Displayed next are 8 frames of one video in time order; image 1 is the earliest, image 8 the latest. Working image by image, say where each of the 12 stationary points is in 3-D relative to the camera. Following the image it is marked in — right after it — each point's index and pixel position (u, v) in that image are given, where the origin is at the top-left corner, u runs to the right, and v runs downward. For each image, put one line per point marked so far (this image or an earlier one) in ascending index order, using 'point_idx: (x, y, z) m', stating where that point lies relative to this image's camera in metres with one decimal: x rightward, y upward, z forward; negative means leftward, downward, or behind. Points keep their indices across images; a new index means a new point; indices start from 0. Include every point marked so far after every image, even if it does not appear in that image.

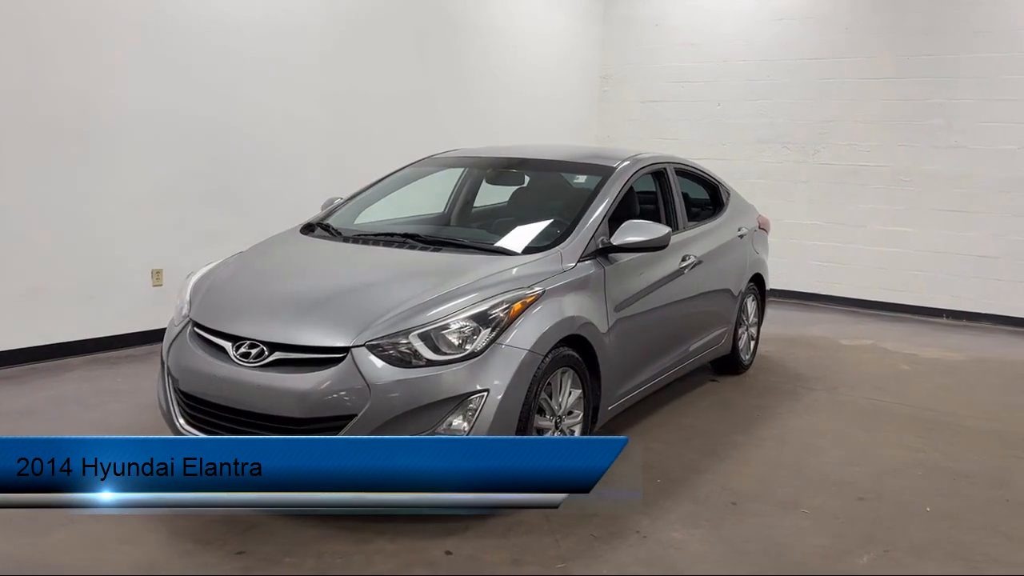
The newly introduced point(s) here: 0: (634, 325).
0: (+0.5, -0.2, +3.8) m
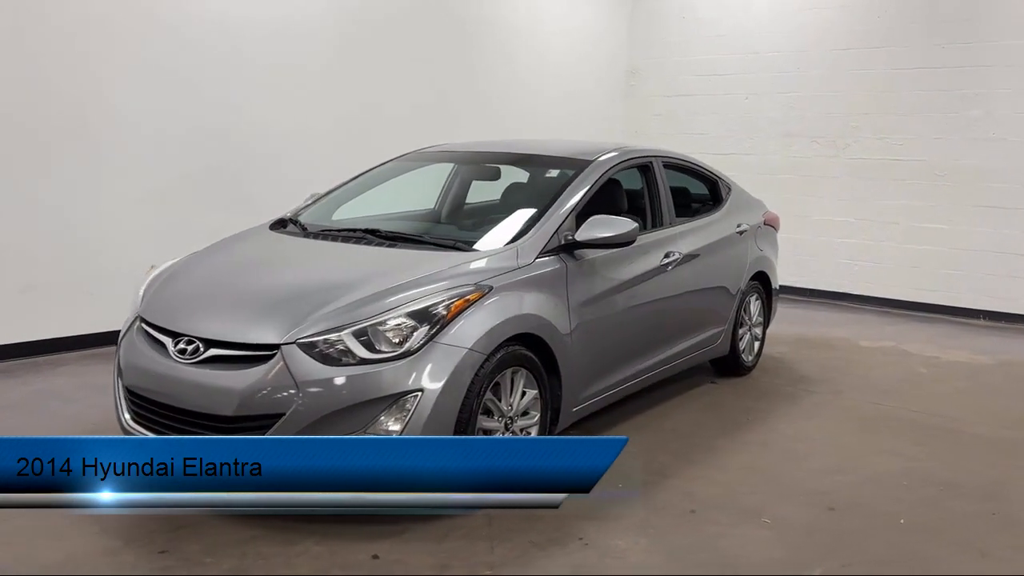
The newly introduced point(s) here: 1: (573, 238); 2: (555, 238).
0: (+0.4, -0.1, +3.6) m
1: (+0.2, +0.2, +3.4) m
2: (+0.2, +0.2, +3.4) m
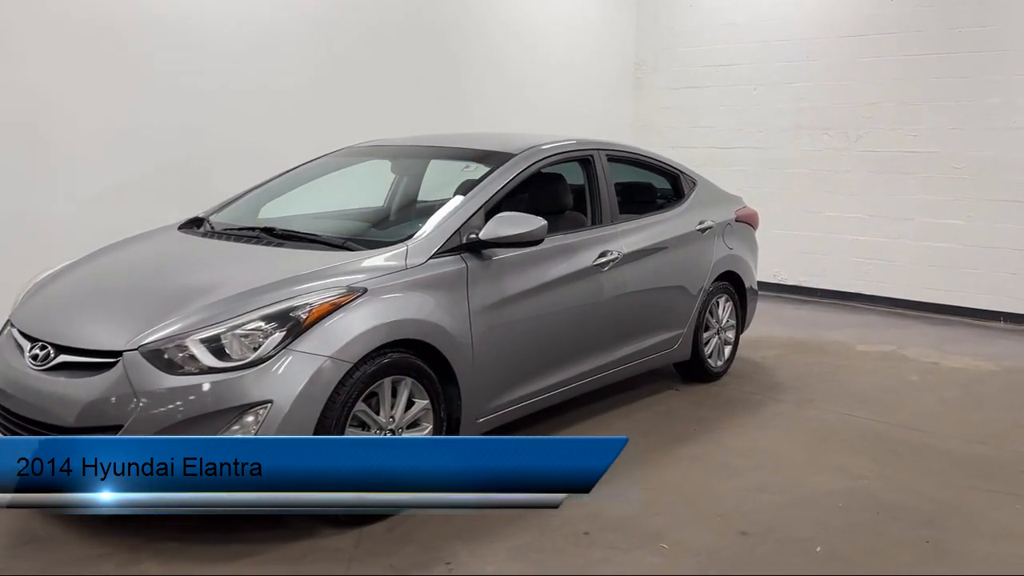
0: (0.0, -0.2, +3.4) m
1: (-0.1, +0.2, +3.2) m
2: (-0.2, +0.2, +3.2) m
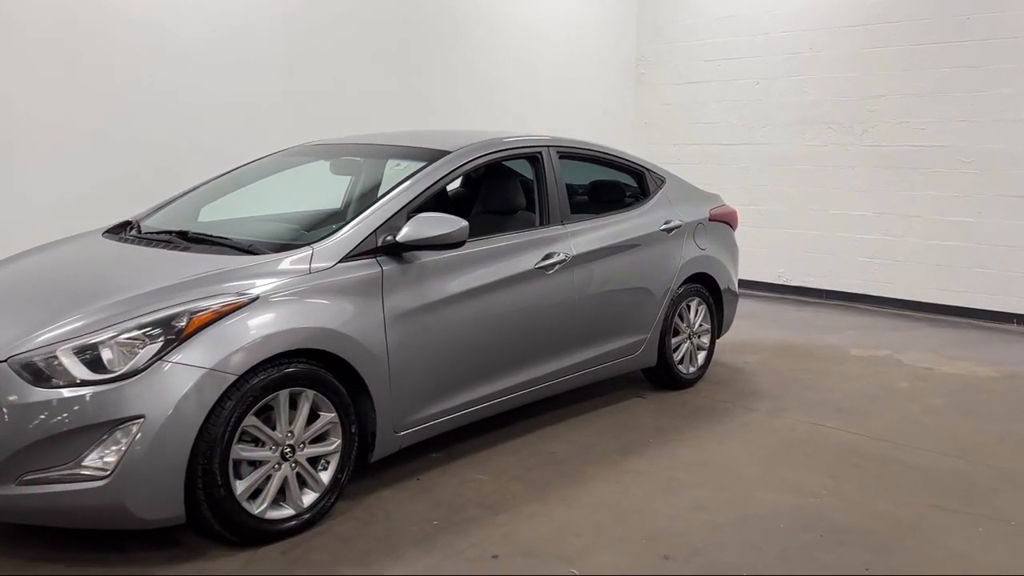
0: (-0.2, -0.2, +3.2) m
1: (-0.4, +0.2, +3.0) m
2: (-0.5, +0.2, +3.0) m
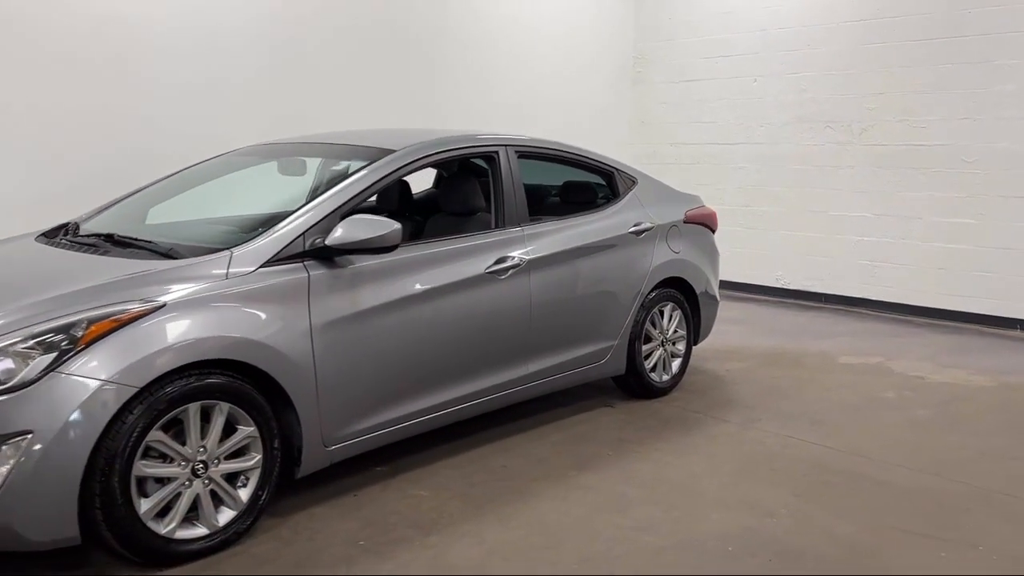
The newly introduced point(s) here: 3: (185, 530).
0: (-0.4, -0.2, +3.1) m
1: (-0.6, +0.2, +2.9) m
2: (-0.7, +0.2, +2.9) m
3: (-1.0, -0.7, +2.6) m
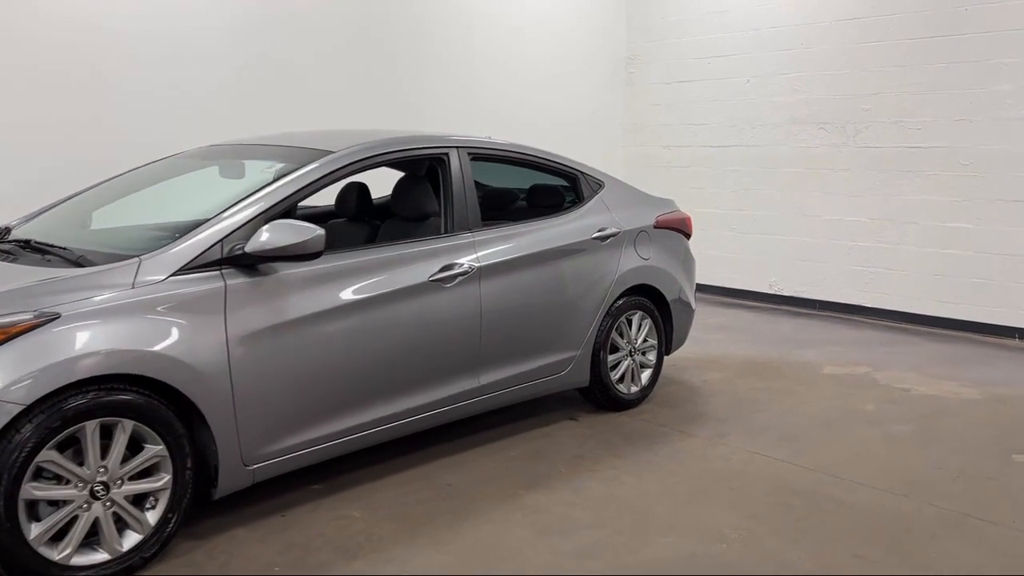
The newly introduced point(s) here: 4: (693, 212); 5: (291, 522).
0: (-0.6, -0.2, +2.9) m
1: (-0.8, +0.1, +2.7) m
2: (-0.9, +0.1, +2.7) m
3: (-1.2, -0.7, +2.4) m
4: (+1.7, +0.7, +8.4) m
5: (-0.7, -0.8, +2.9) m
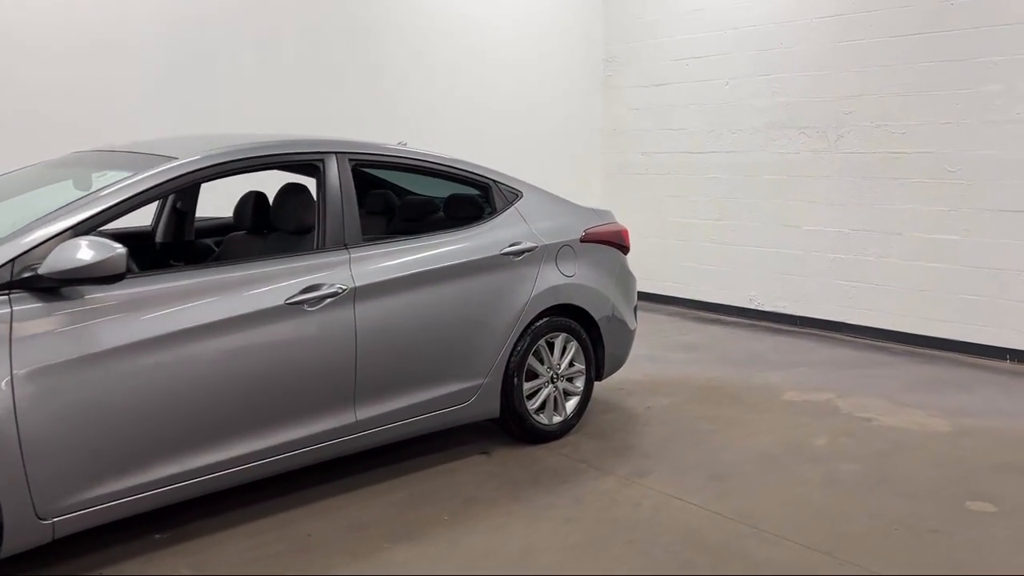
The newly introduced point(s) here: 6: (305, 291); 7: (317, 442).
0: (-1.1, -0.3, +2.5) m
1: (-1.3, 0.0, +2.4) m
2: (-1.3, +0.1, +2.4) m
3: (-1.6, -0.8, +2.0) m
4: (+1.4, +0.6, +7.9) m
5: (-1.2, -0.8, +2.5) m
6: (-0.7, 0.0, +2.9) m
7: (-0.7, -0.5, +3.0) m
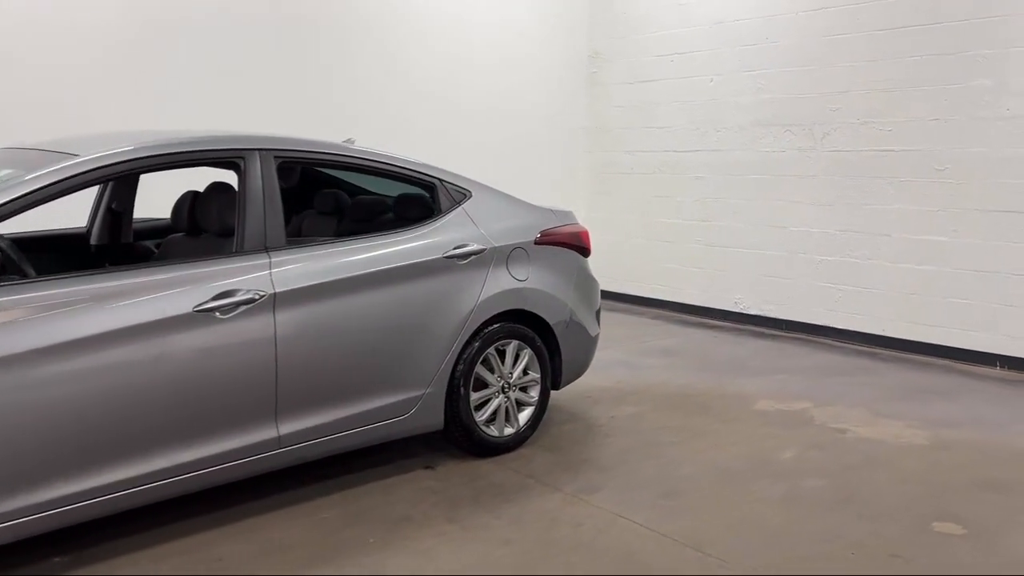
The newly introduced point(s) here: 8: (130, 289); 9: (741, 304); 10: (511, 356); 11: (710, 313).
0: (-1.3, -0.3, +2.3) m
1: (-1.5, 0.0, +2.2) m
2: (-1.6, 0.0, +2.2) m
3: (-1.9, -0.8, +1.9) m
4: (+1.3, +0.6, +7.7) m
5: (-1.4, -0.9, +2.3) m
6: (-0.9, 0.0, +2.7) m
7: (-0.9, -0.6, +2.8) m
8: (-1.1, 0.0, +2.6) m
9: (+1.9, -0.1, +7.1) m
10: (0.0, -0.3, +3.6) m
11: (+1.7, -0.2, +7.3) m
